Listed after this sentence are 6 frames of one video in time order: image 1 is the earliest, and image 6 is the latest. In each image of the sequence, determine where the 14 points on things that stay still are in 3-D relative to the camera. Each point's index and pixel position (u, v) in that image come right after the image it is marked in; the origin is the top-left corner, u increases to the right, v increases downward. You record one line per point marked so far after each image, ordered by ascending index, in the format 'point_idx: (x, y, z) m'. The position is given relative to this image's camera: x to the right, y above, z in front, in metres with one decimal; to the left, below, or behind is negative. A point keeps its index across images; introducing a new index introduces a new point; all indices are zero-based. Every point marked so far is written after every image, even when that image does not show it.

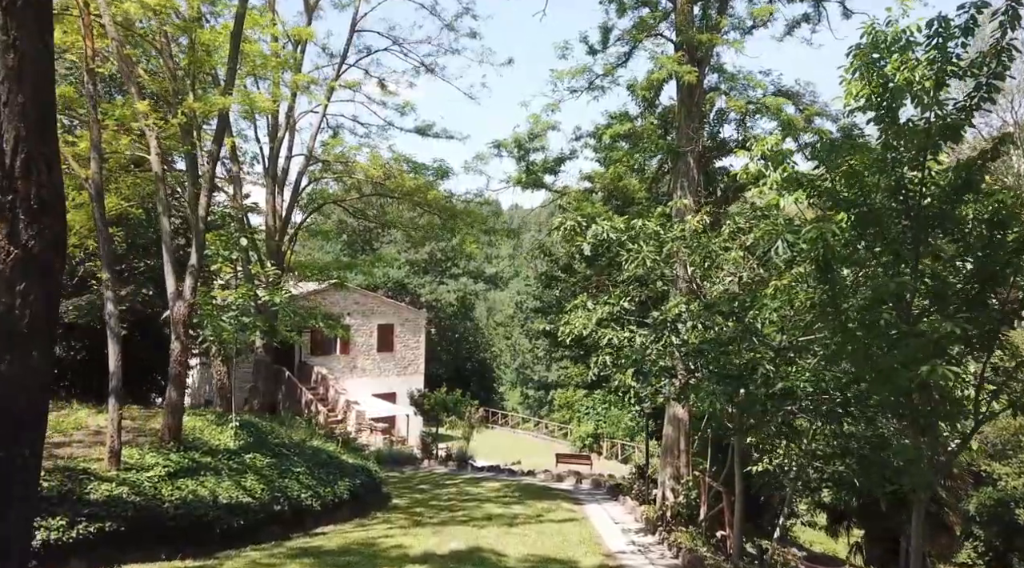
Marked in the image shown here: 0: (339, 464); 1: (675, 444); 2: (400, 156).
0: (-3.0, -3.1, +14.3) m
1: (+2.6, -2.6, +13.4) m
2: (-2.7, +3.2, +19.7) m
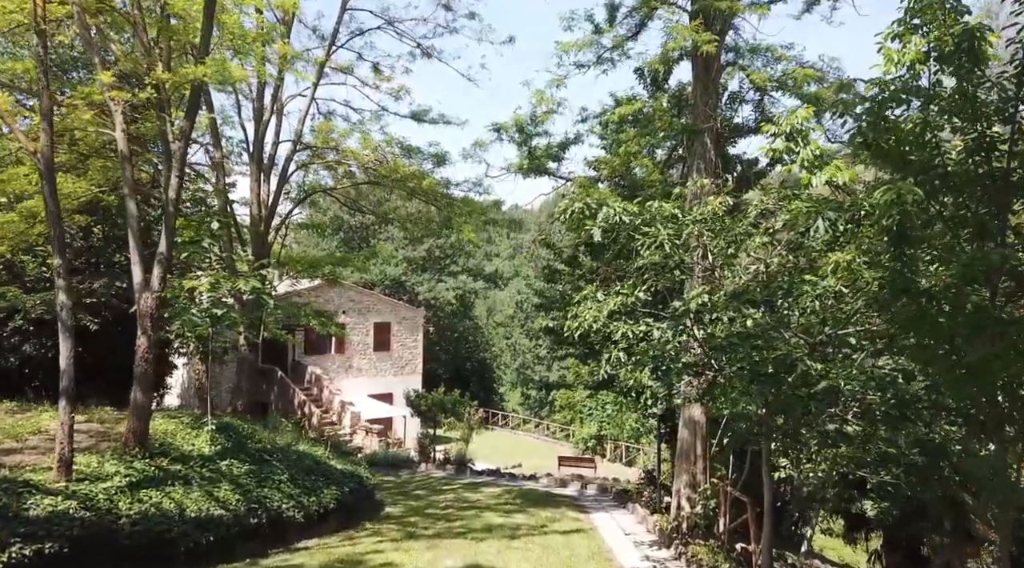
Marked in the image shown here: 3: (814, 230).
0: (-3.0, -3.0, +13.2) m
1: (+2.7, -2.4, +12.3) m
2: (-2.7, +3.3, +18.6) m
3: (+3.0, +0.5, +8.1) m
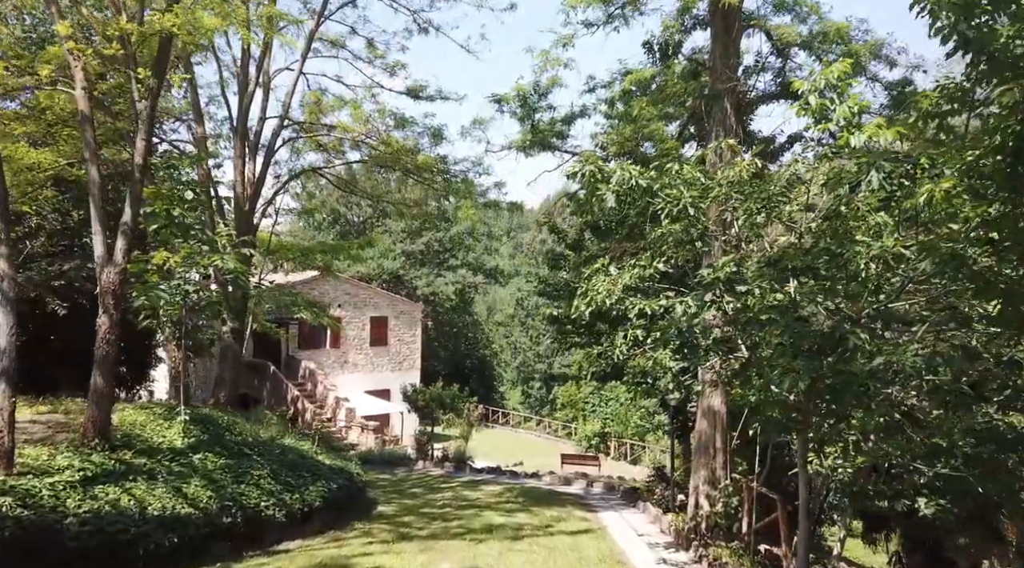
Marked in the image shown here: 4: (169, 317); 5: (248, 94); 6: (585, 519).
0: (-2.9, -2.7, +12.2) m
1: (+2.7, -2.1, +11.3) m
2: (-2.7, +3.6, +17.6) m
3: (+3.0, +0.9, +7.0) m
4: (-4.8, -0.5, +11.5) m
5: (-5.0, +3.6, +15.5) m
6: (+1.2, -3.7, +13.1) m
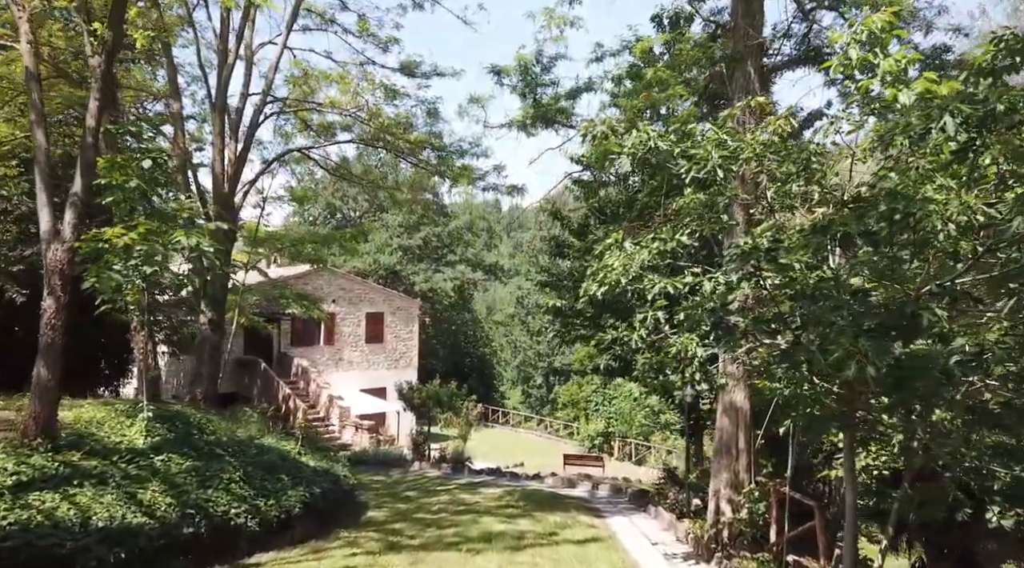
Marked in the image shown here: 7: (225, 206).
0: (-2.9, -2.5, +11.1) m
1: (+2.7, -1.9, +10.2) m
2: (-2.7, +3.8, +16.5) m
3: (+3.0, +1.1, +5.9) m
4: (-4.8, -0.3, +10.4) m
5: (-5.0, +3.8, +14.4) m
6: (+1.2, -3.5, +12.0) m
7: (-4.9, +1.3, +14.1) m
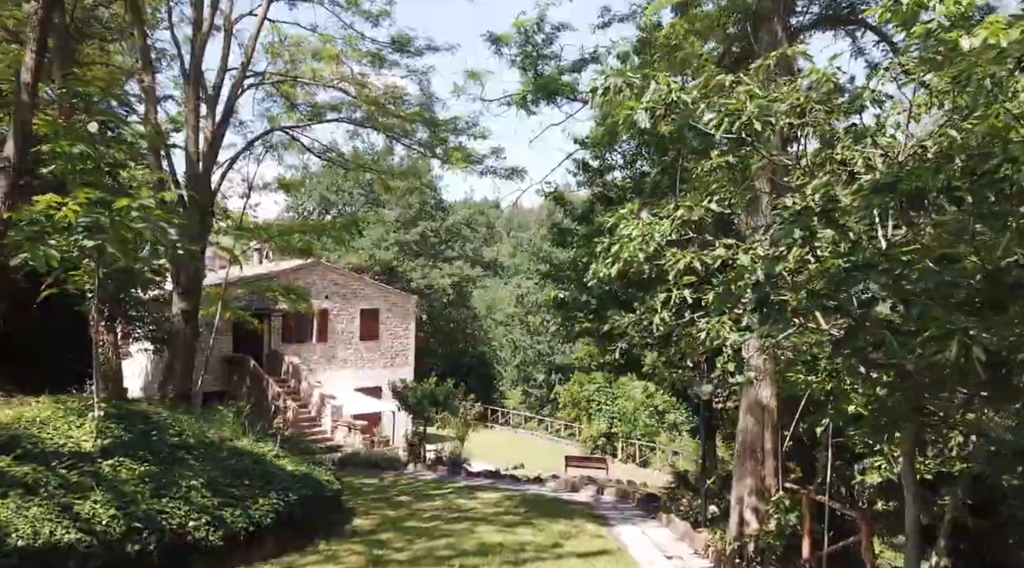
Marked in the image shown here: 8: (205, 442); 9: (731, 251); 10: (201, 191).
0: (-2.9, -2.3, +10.0) m
1: (+2.7, -1.7, +9.1) m
2: (-2.7, +4.0, +15.4) m
3: (+3.0, +1.3, +4.8) m
4: (-4.8, -0.1, +9.3) m
5: (-5.0, +4.0, +13.3) m
6: (+1.2, -3.3, +10.9) m
7: (-4.9, +1.5, +13.0) m
8: (-3.7, -1.9, +10.0) m
9: (+1.5, +0.2, +5.9) m
10: (-4.9, +1.5, +13.1) m
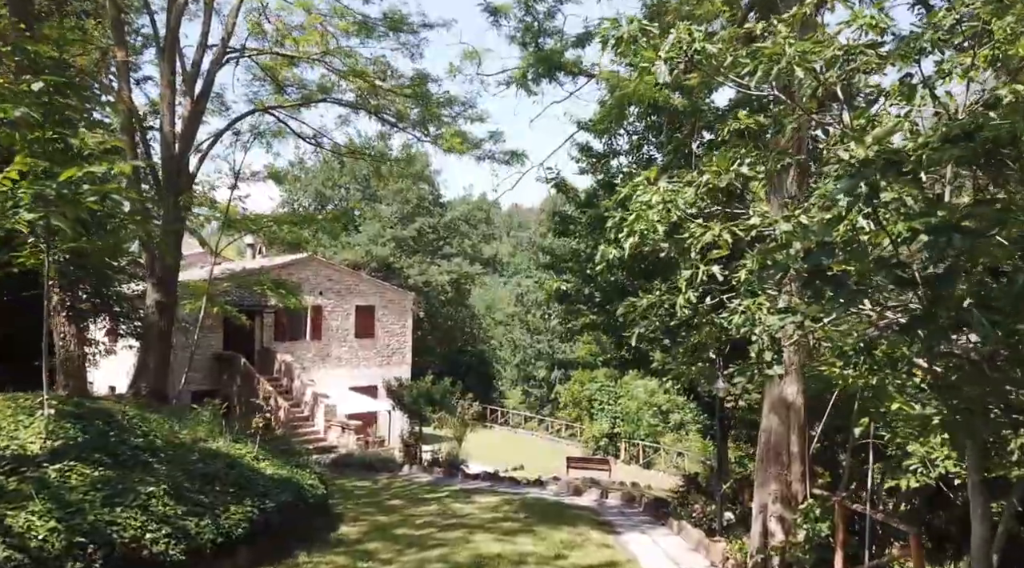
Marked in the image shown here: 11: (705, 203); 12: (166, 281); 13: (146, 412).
0: (-2.9, -2.1, +9.1) m
1: (+2.7, -1.6, +8.2) m
2: (-2.7, +4.2, +14.5) m
3: (+3.0, +1.4, +4.0) m
4: (-4.8, +0.1, +8.4) m
5: (-5.0, +4.1, +12.5) m
6: (+1.1, -3.2, +10.0) m
7: (-4.9, +1.7, +12.1) m
8: (-3.7, -1.8, +9.2) m
9: (+1.5, +0.4, +5.0) m
10: (-4.9, +1.6, +12.2) m
11: (+1.3, +0.6, +5.7) m
12: (-4.9, 0.0, +11.9) m
13: (-4.5, -1.6, +10.1) m
